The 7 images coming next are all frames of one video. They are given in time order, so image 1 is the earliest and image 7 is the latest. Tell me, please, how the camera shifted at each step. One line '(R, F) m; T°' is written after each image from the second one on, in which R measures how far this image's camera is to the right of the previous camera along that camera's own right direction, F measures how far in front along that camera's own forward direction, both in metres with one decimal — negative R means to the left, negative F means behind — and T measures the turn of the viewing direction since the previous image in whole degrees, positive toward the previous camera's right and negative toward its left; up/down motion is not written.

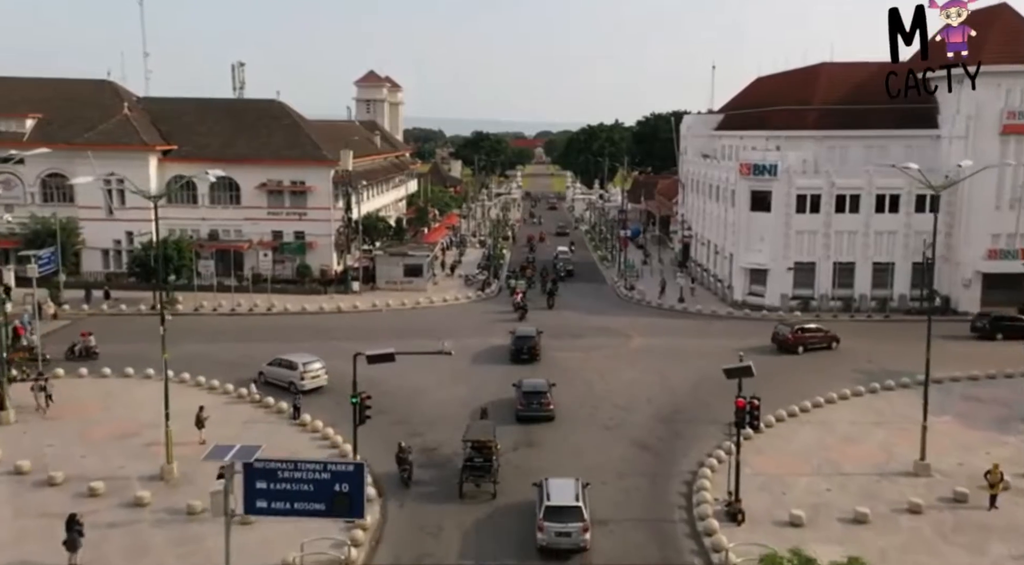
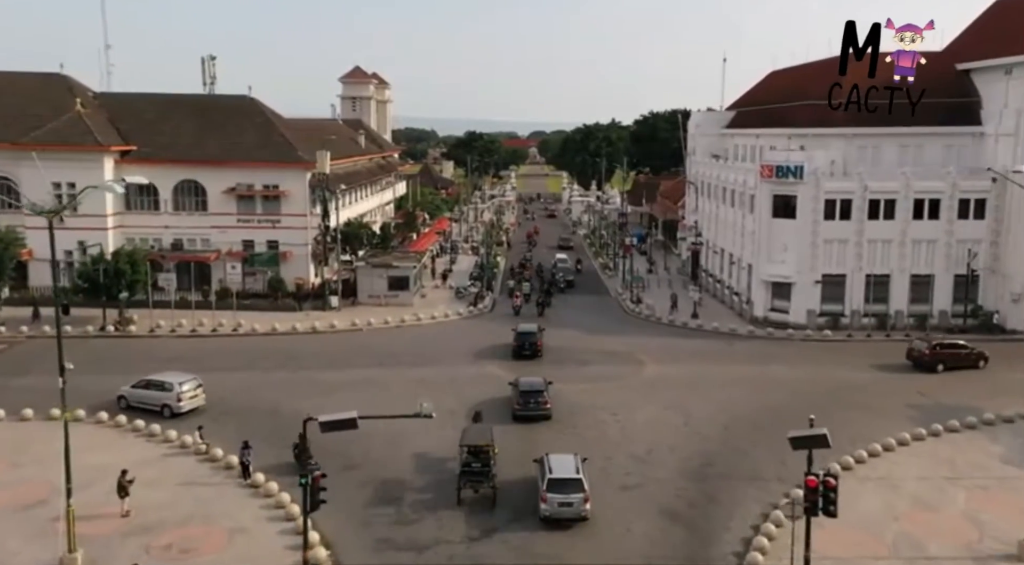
(-0.1, +5.4) m; 0°
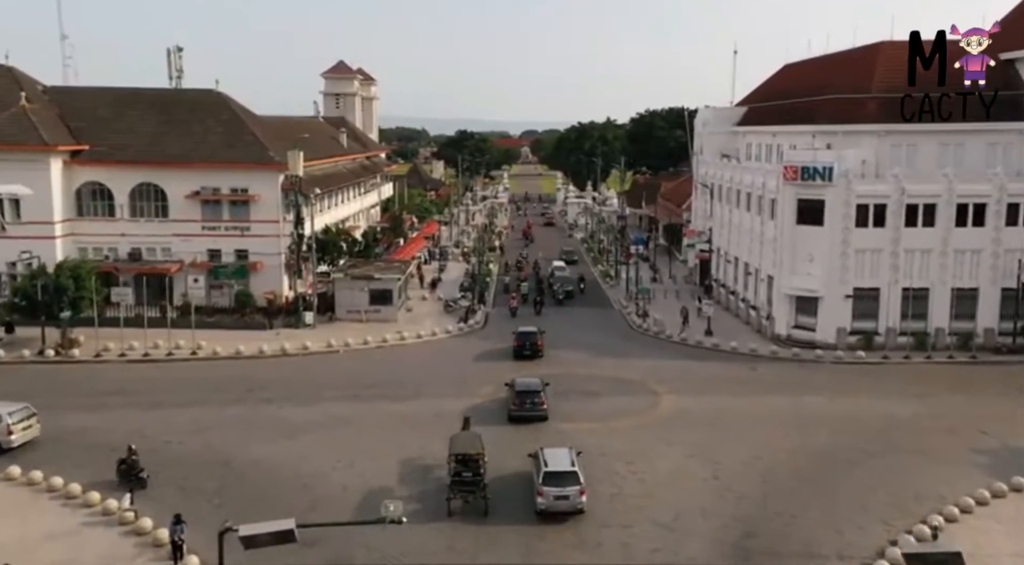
(-0.1, +5.0) m; 0°
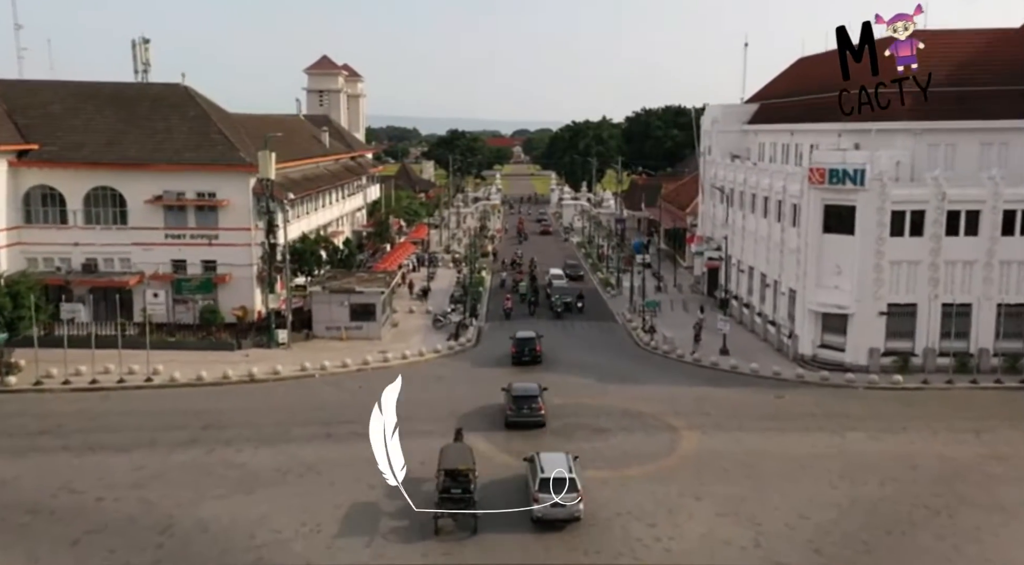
(-0.1, +4.3) m; 0°
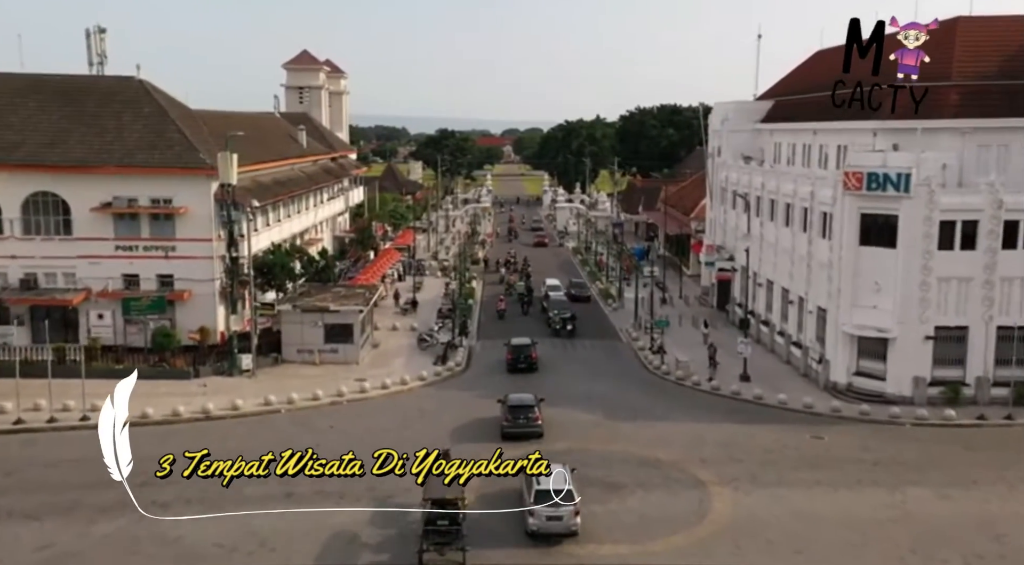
(-0.2, +4.7) m; +1°
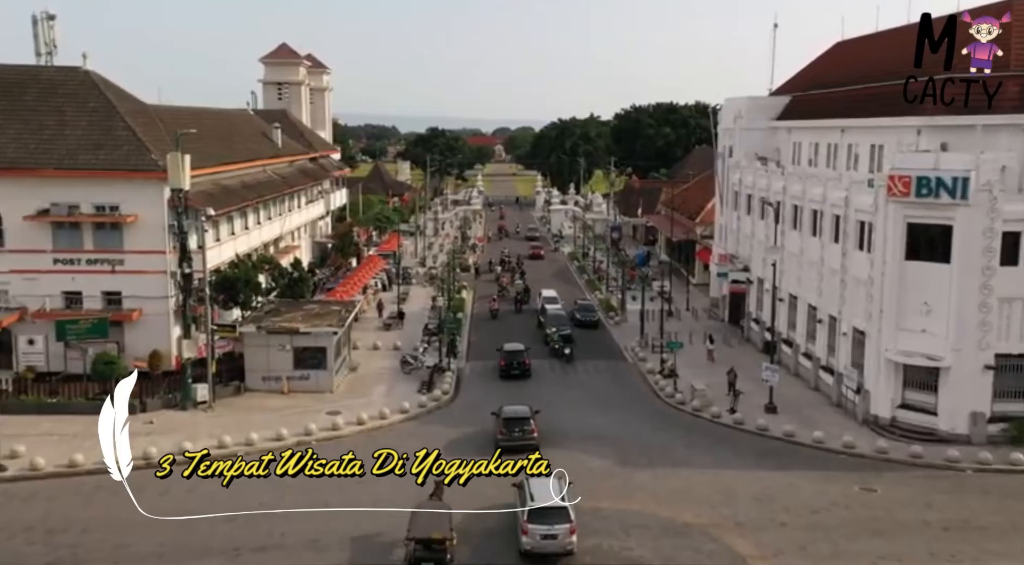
(-0.1, +4.5) m; +1°
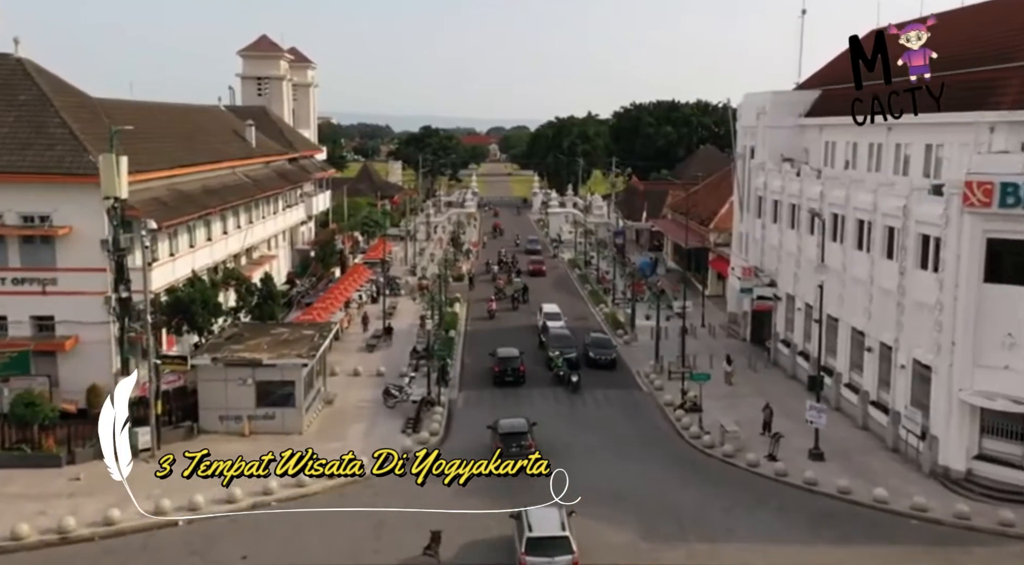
(-0.2, +4.9) m; 0°
